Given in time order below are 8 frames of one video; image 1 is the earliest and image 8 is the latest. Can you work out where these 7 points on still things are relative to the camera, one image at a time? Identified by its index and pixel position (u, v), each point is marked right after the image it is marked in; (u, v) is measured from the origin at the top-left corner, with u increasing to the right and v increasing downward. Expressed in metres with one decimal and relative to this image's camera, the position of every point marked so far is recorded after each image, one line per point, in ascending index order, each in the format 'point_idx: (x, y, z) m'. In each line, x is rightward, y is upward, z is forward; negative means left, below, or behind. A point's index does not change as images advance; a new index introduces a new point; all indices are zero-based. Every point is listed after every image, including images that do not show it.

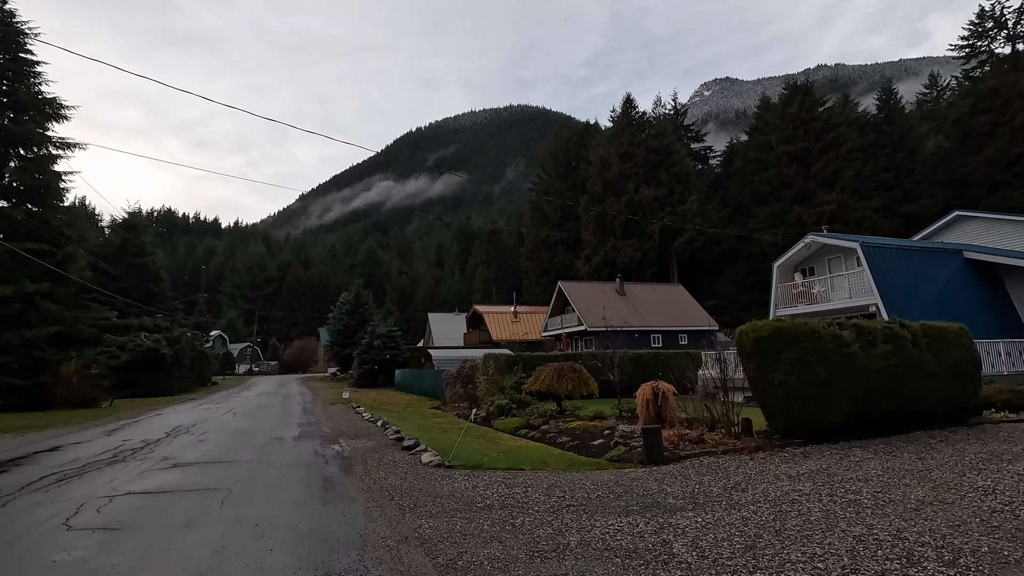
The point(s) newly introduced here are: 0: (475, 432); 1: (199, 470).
0: (-0.9, -3.3, +12.2) m
1: (-4.2, -2.4, +7.1) m
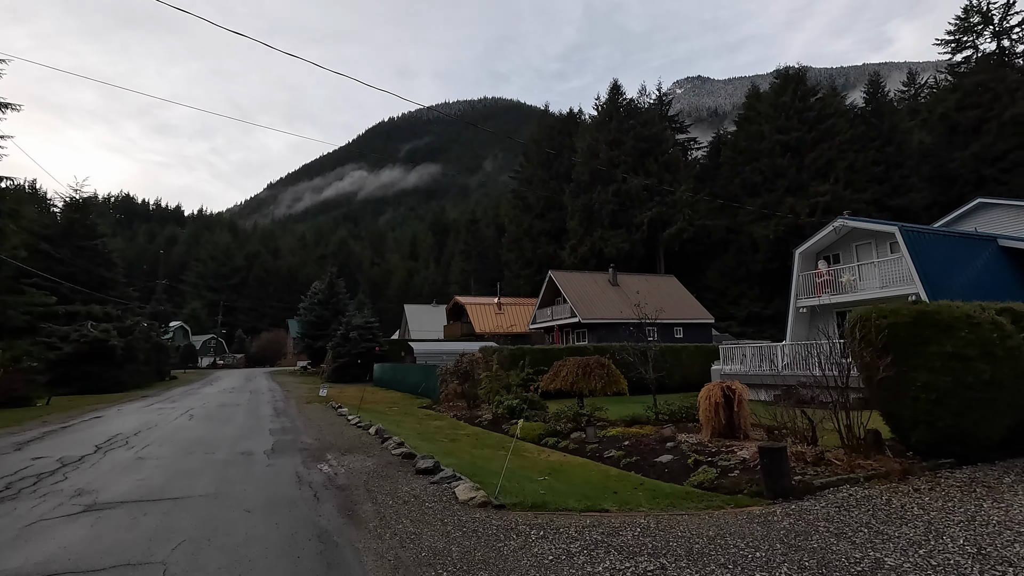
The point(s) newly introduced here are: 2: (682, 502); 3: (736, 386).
0: (-0.4, -2.9, +10.0) m
1: (-3.5, -2.0, +4.8) m
2: (+1.7, -2.2, +5.5) m
3: (+3.6, -1.6, +8.5) m
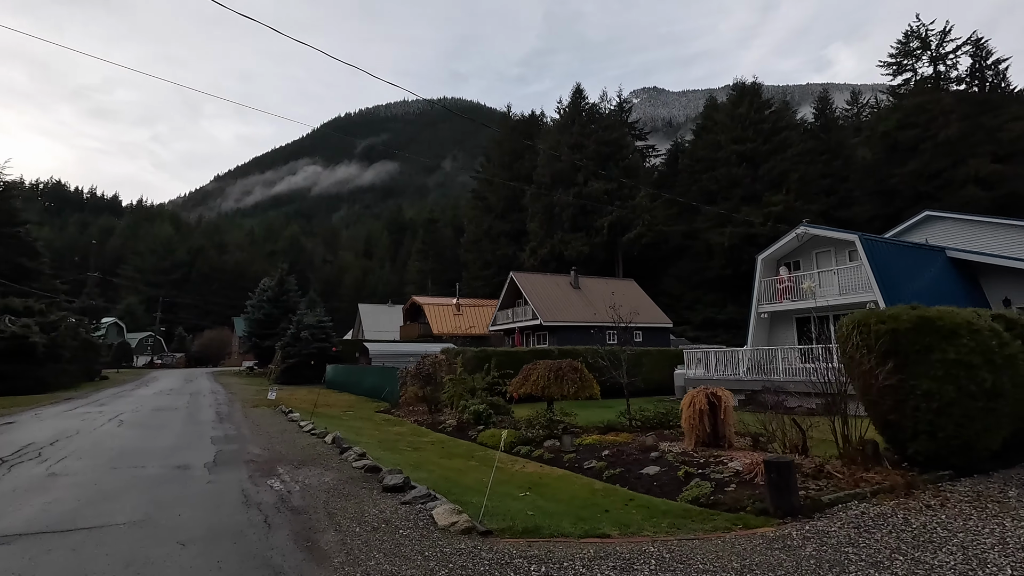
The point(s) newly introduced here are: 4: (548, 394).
0: (-1.0, -2.9, +9.3) m
1: (-3.5, -1.9, +3.8) m
2: (+1.6, -2.2, +5.0) m
3: (+3.2, -1.6, +8.1) m
4: (+0.8, -2.2, +11.3) m
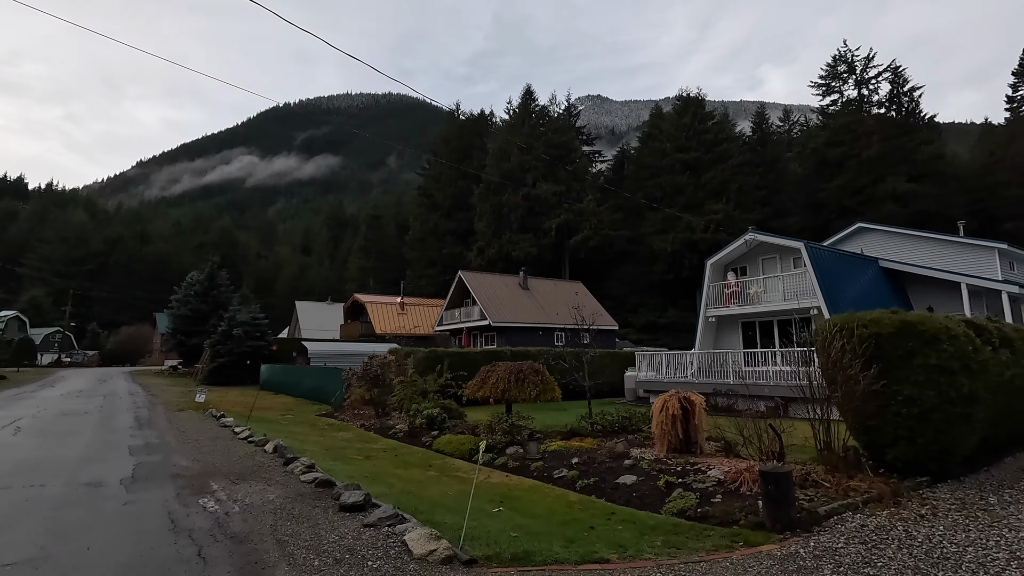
0: (-1.6, -2.8, +8.6) m
1: (-3.5, -1.8, +2.9) m
2: (+1.4, -2.2, +4.6) m
3: (+2.7, -1.6, +7.9) m
4: (-0.1, -2.2, +10.8) m
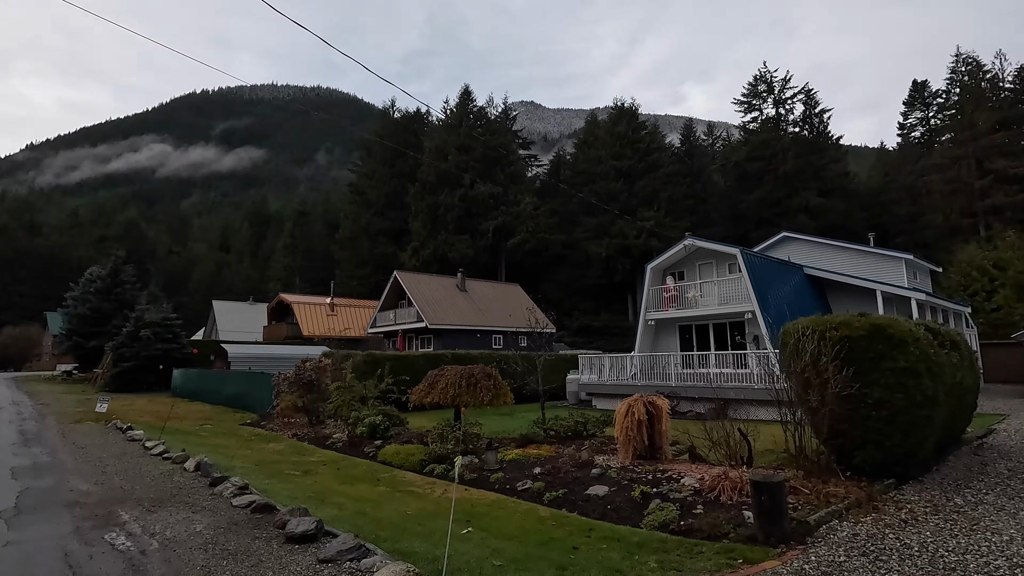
0: (-2.2, -2.7, +7.8) m
1: (-3.4, -1.7, +1.9) m
2: (+1.3, -2.1, +4.2) m
3: (+2.1, -1.6, +7.6) m
4: (-1.0, -2.2, +10.2) m
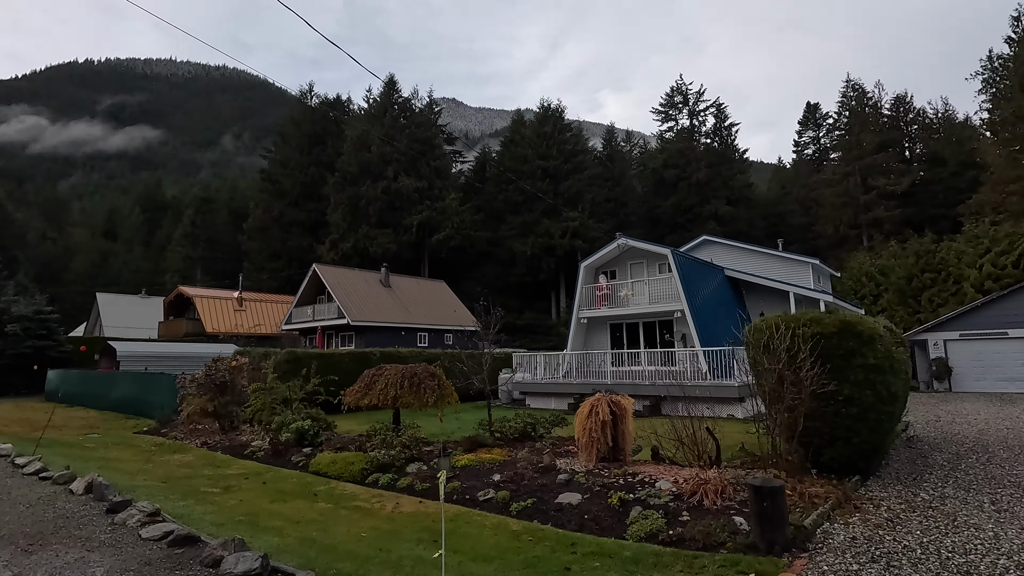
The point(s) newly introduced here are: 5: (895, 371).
0: (-2.8, -2.6, +6.8) m
1: (-3.1, -1.5, +0.8) m
2: (+1.2, -2.1, +3.8) m
3: (+1.5, -1.5, +7.3) m
4: (-2.0, -2.1, +9.4) m
5: (+4.3, -0.9, +6.1) m
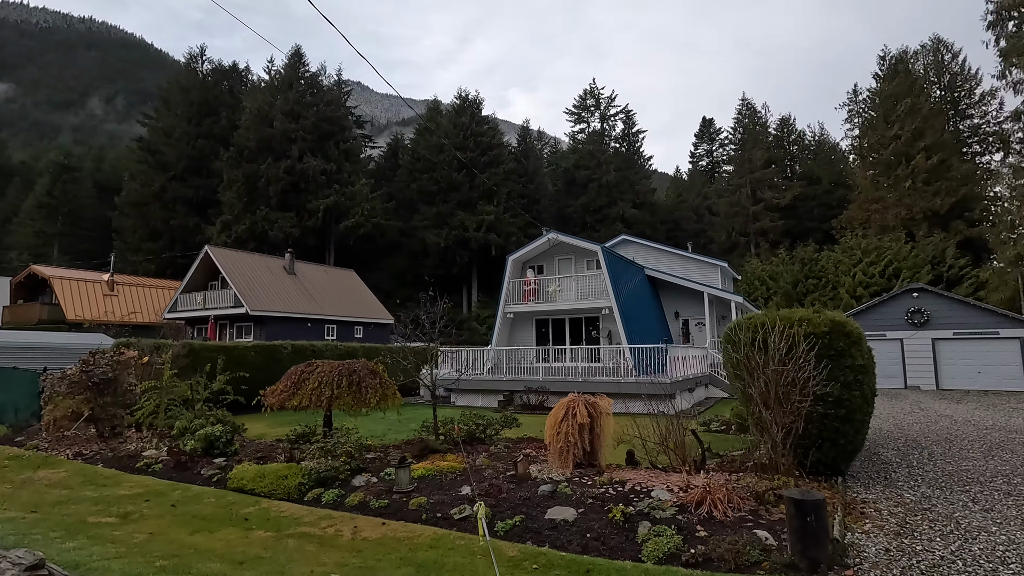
0: (-3.1, -2.4, +5.6) m
1: (-2.3, -1.4, -0.4) m
2: (+1.4, -2.0, +3.3) m
3: (+1.1, -1.4, +6.8) m
4: (-2.7, -1.8, +8.2) m
5: (+4.1, -1.0, +6.1) m
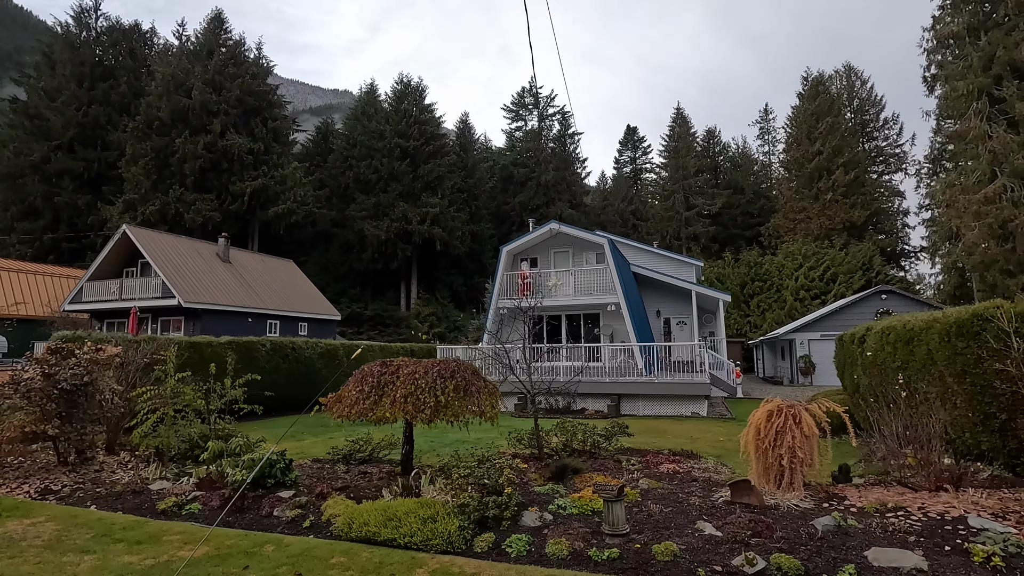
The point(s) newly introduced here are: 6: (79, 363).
0: (-0.8, -2.1, +3.7) m
1: (+1.0, -1.1, -2.0) m
2: (+4.0, -1.8, +2.2) m
3: (+3.1, -1.2, +5.6) m
4: (-0.9, -1.5, +6.4) m
5: (+6.2, -0.8, +5.4) m
6: (-6.0, -1.0, +7.2) m
